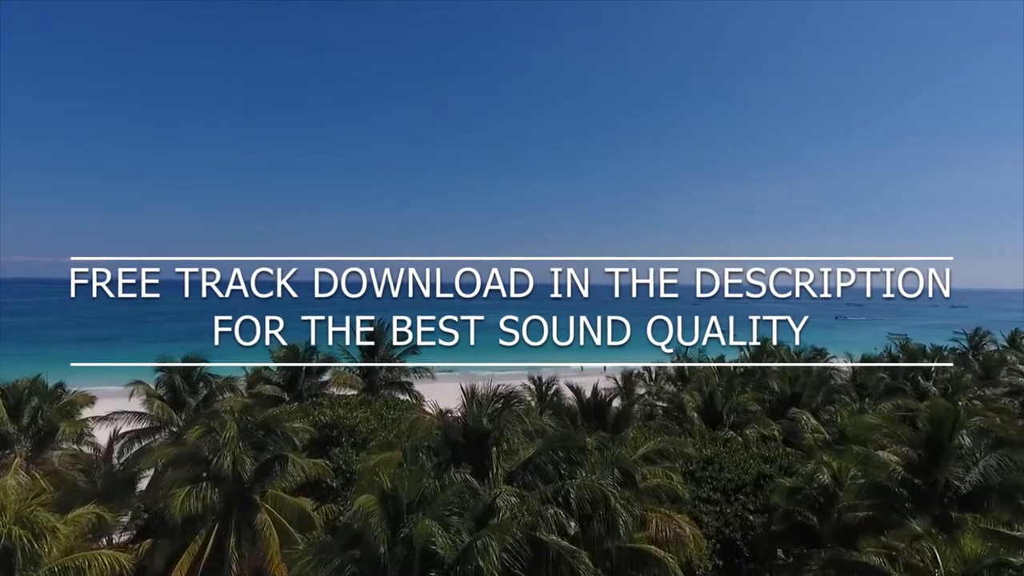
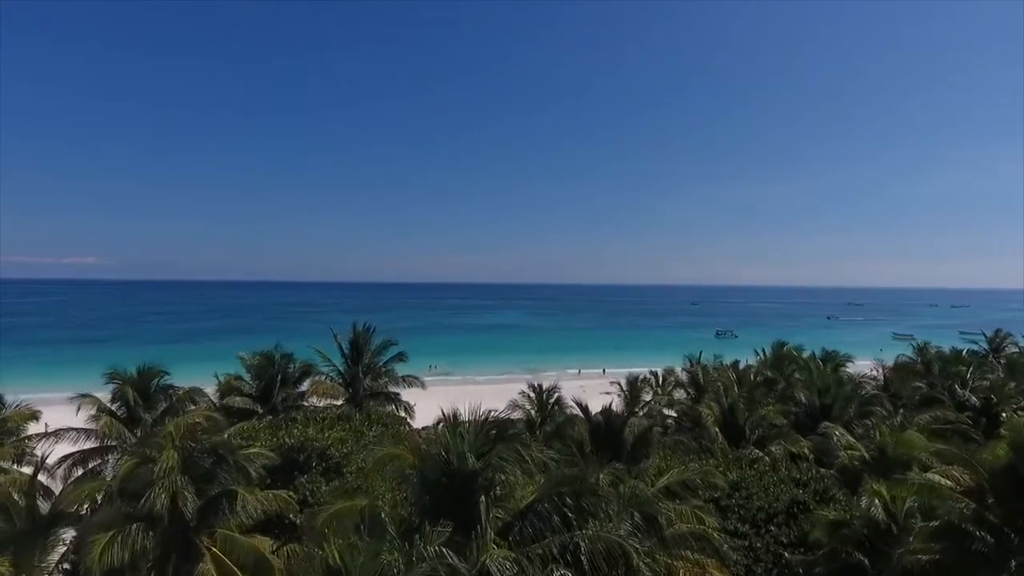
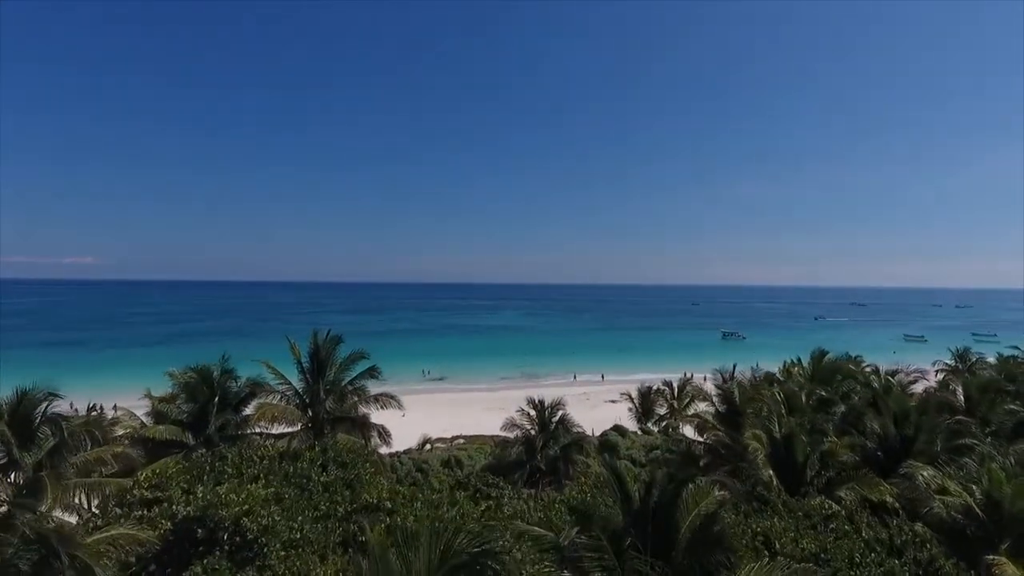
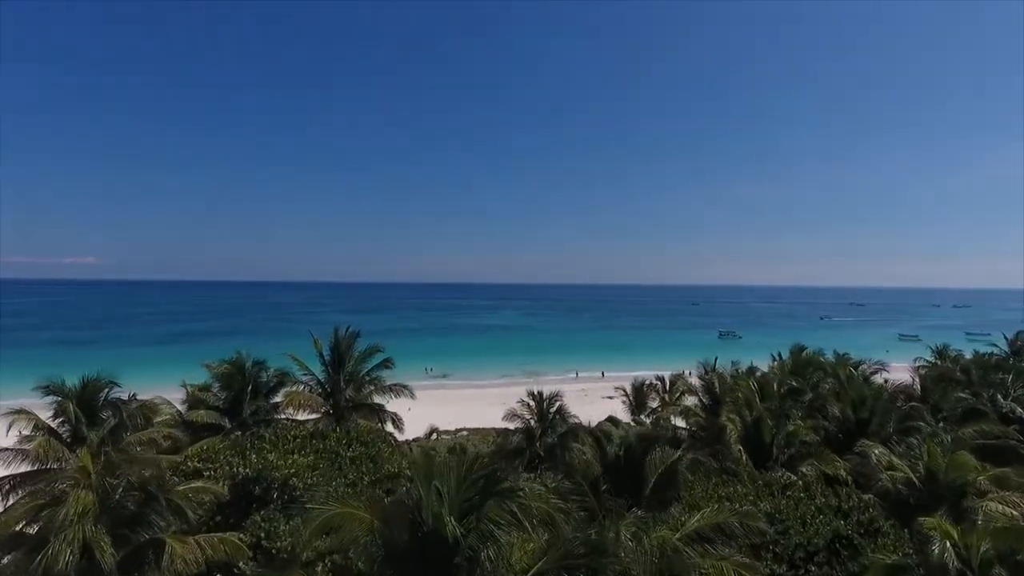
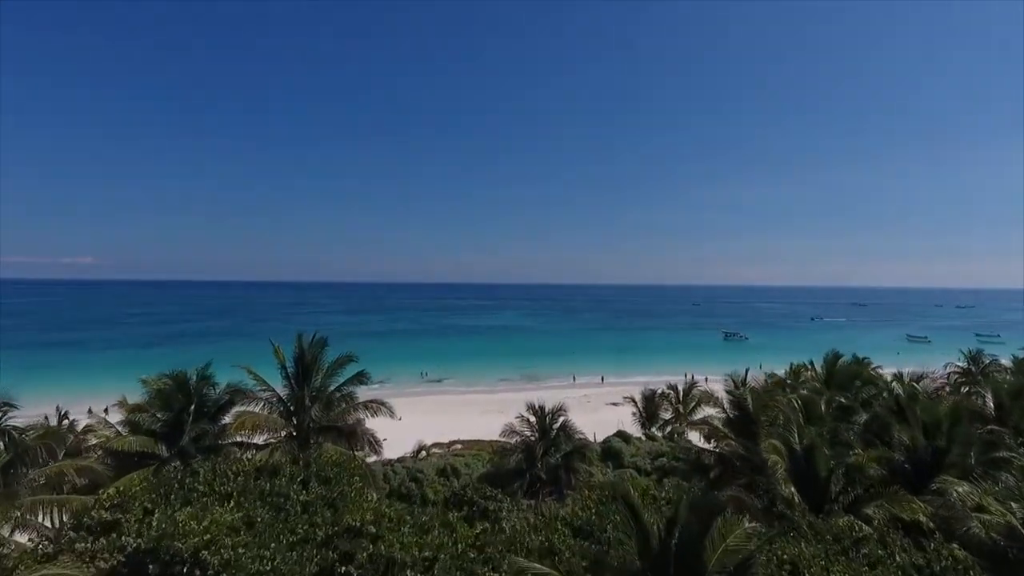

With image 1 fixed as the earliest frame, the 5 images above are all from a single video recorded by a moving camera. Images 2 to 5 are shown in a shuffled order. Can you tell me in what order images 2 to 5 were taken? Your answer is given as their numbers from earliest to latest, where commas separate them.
2, 4, 3, 5
